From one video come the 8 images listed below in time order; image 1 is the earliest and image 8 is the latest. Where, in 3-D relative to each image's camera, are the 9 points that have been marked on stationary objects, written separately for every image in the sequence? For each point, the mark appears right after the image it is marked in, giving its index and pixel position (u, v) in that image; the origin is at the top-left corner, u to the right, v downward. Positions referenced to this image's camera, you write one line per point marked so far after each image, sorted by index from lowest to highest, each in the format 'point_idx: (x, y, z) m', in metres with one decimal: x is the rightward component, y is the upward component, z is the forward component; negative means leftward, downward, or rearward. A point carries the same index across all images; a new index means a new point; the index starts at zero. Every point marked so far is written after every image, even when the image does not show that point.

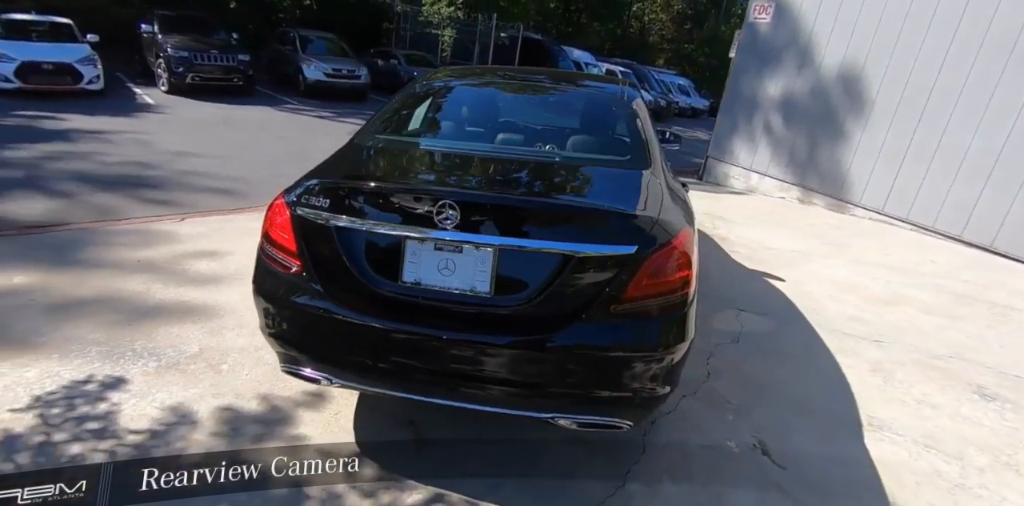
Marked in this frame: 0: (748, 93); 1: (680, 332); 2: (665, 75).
0: (+3.3, +2.3, +8.0) m
1: (+0.6, -0.3, +2.1) m
2: (+5.1, +6.0, +19.2) m
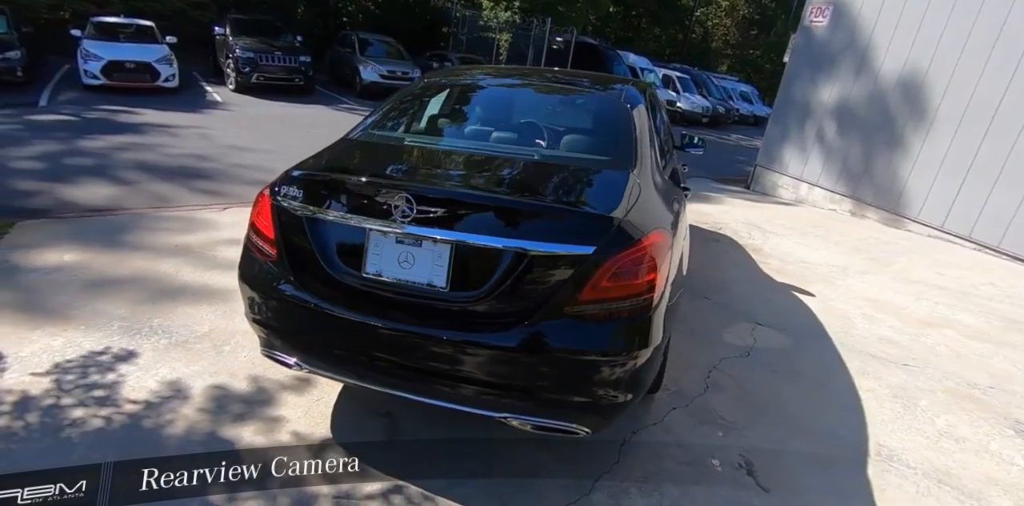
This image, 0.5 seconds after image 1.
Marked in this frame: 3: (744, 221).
0: (+3.9, +2.1, +7.7) m
1: (+0.5, -0.3, +2.0) m
2: (+7.0, +5.6, +18.5) m
3: (+2.5, +0.3, +6.3) m
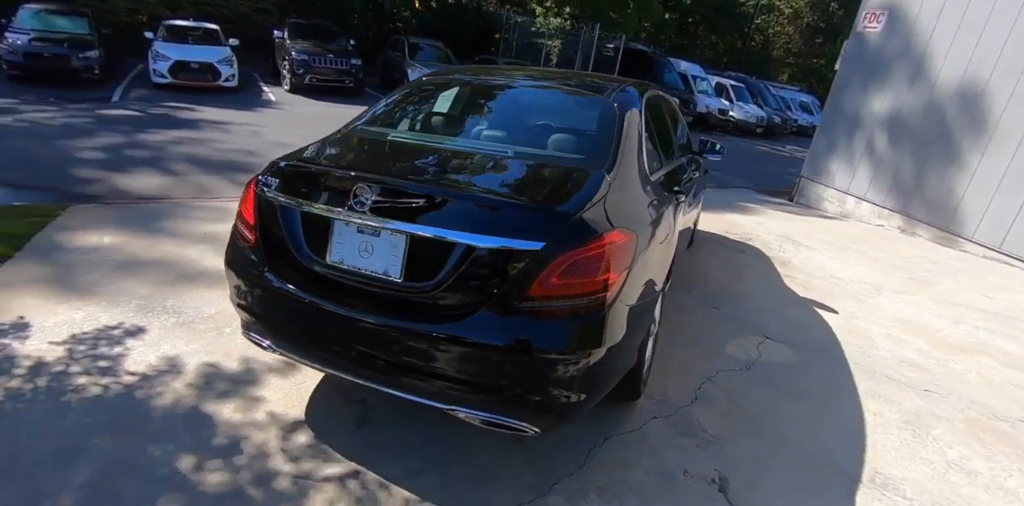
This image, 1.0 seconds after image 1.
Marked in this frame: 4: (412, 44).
0: (+4.4, +1.8, +7.3) m
1: (+0.3, -0.3, +2.0) m
2: (+8.7, +5.1, +17.9) m
3: (+2.8, +0.2, +6.1) m
4: (-2.2, +4.6, +12.3) m
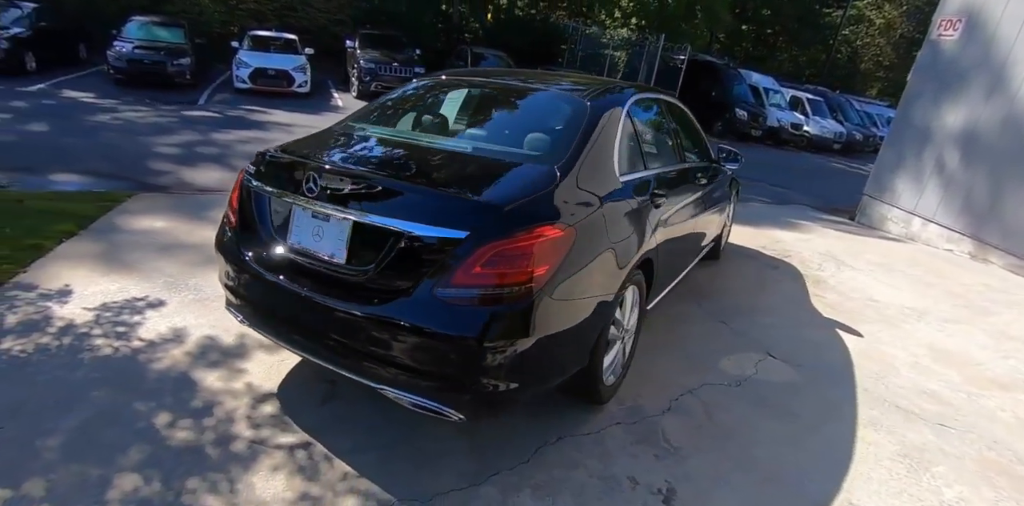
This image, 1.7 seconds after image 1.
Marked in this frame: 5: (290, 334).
0: (+4.9, +1.5, +6.8) m
1: (+0.1, -0.3, +2.0) m
2: (+10.7, +4.3, +16.7) m
3: (+3.1, 0.0, +5.7) m
4: (-0.8, +4.5, +12.7) m
5: (-0.9, -0.3, +2.2) m
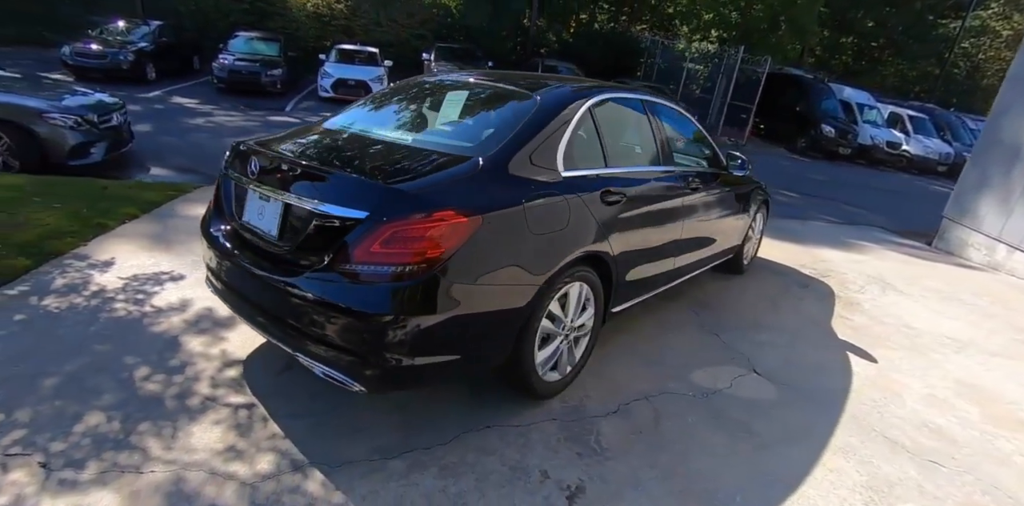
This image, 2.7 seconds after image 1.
0: (+5.3, +1.2, +6.0) m
1: (-0.3, -0.2, +2.1) m
2: (+12.9, +3.4, +15.0) m
3: (+3.3, -0.2, +5.3) m
4: (+0.9, +4.2, +12.9) m
5: (-1.2, -0.2, +2.5) m
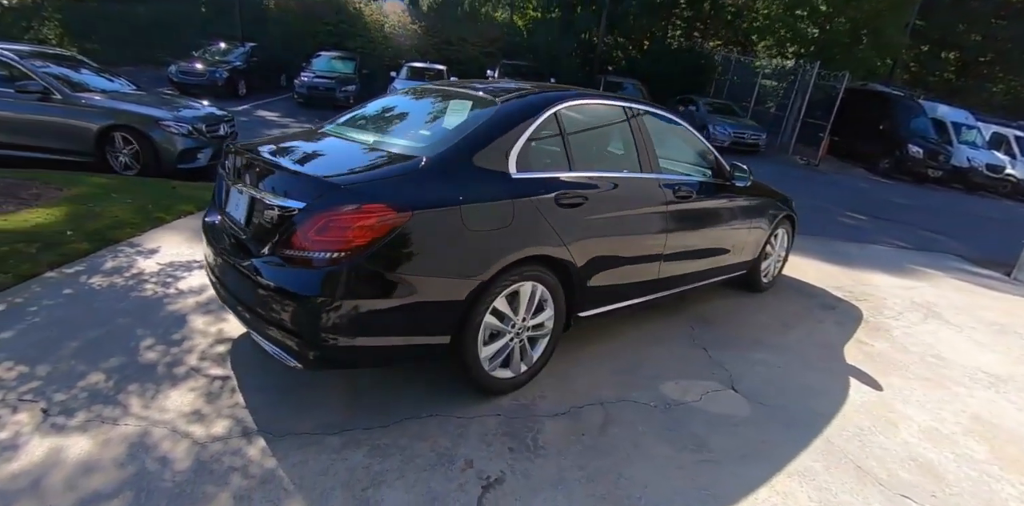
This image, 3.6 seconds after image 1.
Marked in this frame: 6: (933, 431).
0: (+5.6, +0.9, +5.4) m
1: (-0.6, -0.2, +2.2) m
2: (+14.5, +2.4, +13.1) m
3: (+3.4, -0.4, +4.9) m
4: (+2.3, +3.9, +12.9) m
5: (-1.4, -0.1, +2.8) m
6: (+2.2, -0.9, +3.0) m
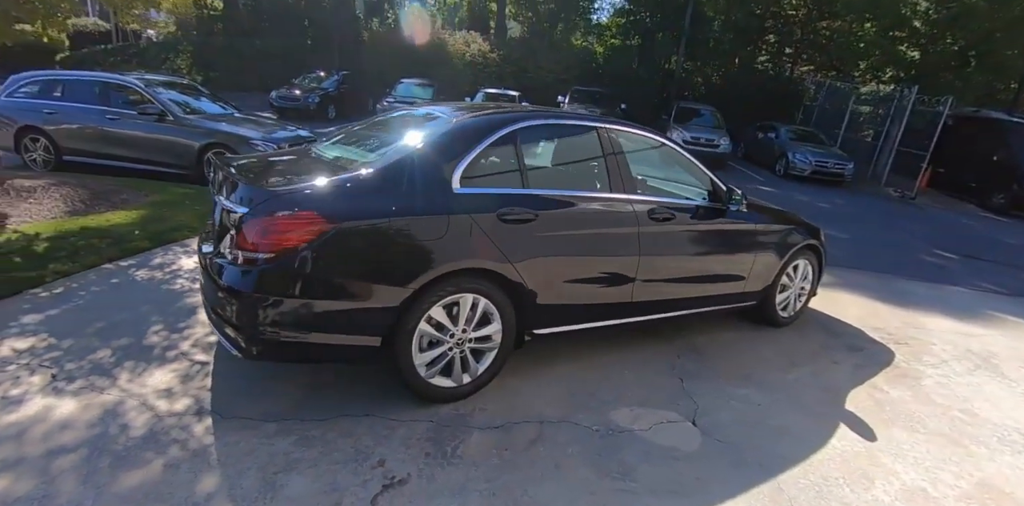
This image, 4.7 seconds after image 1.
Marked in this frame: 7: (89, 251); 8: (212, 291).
0: (+5.8, +0.4, +4.5) m
1: (-1.0, -0.2, +2.5) m
2: (+15.9, +1.2, +10.6) m
3: (+3.4, -0.8, +4.3) m
4: (+4.0, +3.2, +12.5) m
5: (-1.7, -0.1, +3.1) m
6: (+1.9, -1.1, +2.6) m
7: (-3.4, 0.0, +4.6) m
8: (-1.4, -0.2, +2.7) m
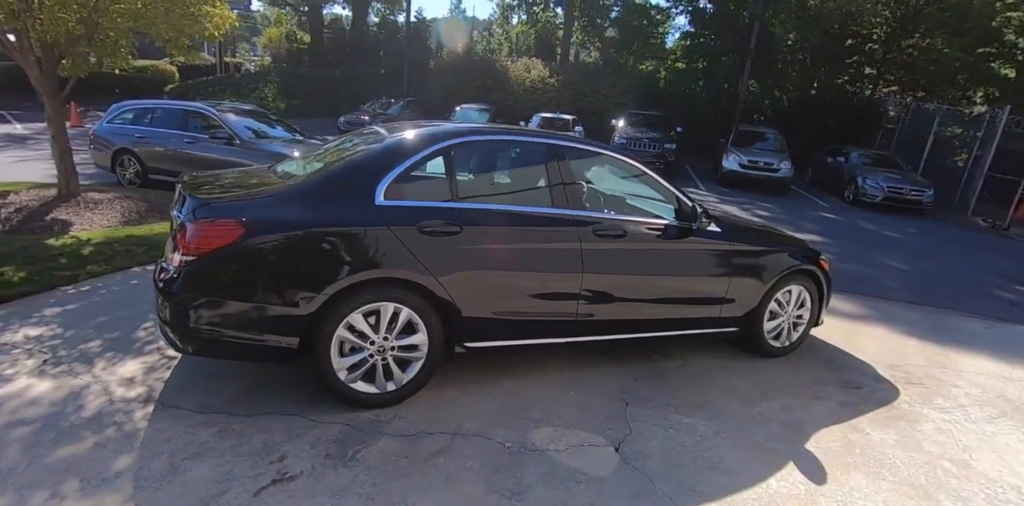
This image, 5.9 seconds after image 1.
0: (+5.5, +0.1, +3.6) m
1: (-1.4, -0.2, +2.7) m
2: (+16.5, +0.3, +8.2) m
3: (+3.2, -1.0, +3.8) m
4: (+5.1, +2.6, +12.0) m
5: (-2.0, -0.2, +3.4) m
6: (+1.4, -1.2, +2.4) m
7: (-3.5, 0.0, +5.1) m
8: (-1.9, -0.2, +3.0) m
